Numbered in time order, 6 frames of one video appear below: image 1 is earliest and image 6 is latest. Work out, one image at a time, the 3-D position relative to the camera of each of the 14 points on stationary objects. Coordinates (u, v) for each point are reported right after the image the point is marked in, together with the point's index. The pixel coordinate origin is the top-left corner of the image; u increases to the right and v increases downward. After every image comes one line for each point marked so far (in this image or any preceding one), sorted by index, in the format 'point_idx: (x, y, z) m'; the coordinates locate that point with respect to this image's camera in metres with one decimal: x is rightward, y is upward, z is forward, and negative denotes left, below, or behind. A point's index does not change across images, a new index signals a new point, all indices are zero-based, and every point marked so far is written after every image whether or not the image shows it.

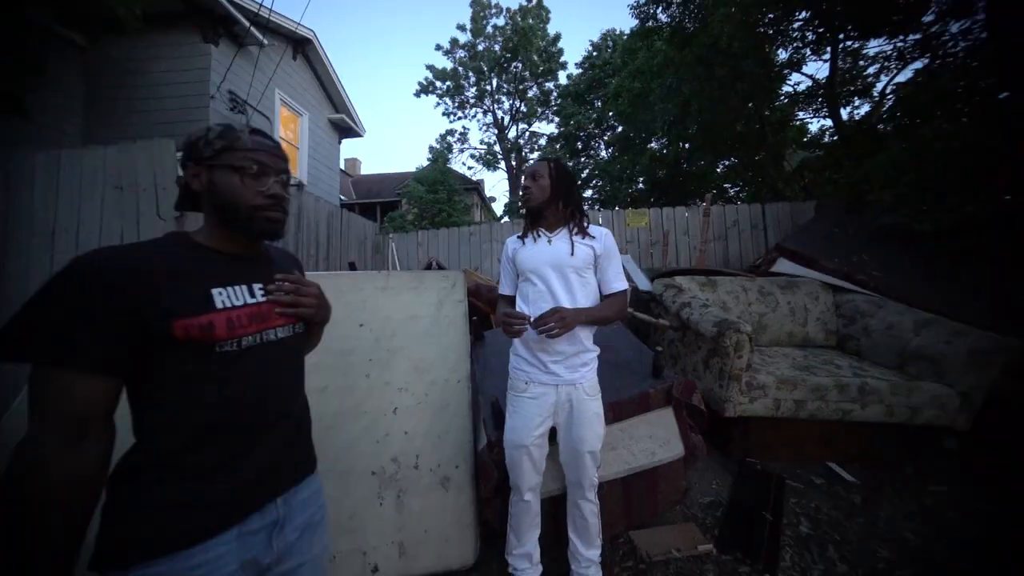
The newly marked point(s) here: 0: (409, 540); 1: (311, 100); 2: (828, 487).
0: (-0.7, -1.6, +2.0) m
1: (-7.1, +6.8, +11.1) m
2: (+2.6, -1.6, +2.5) m
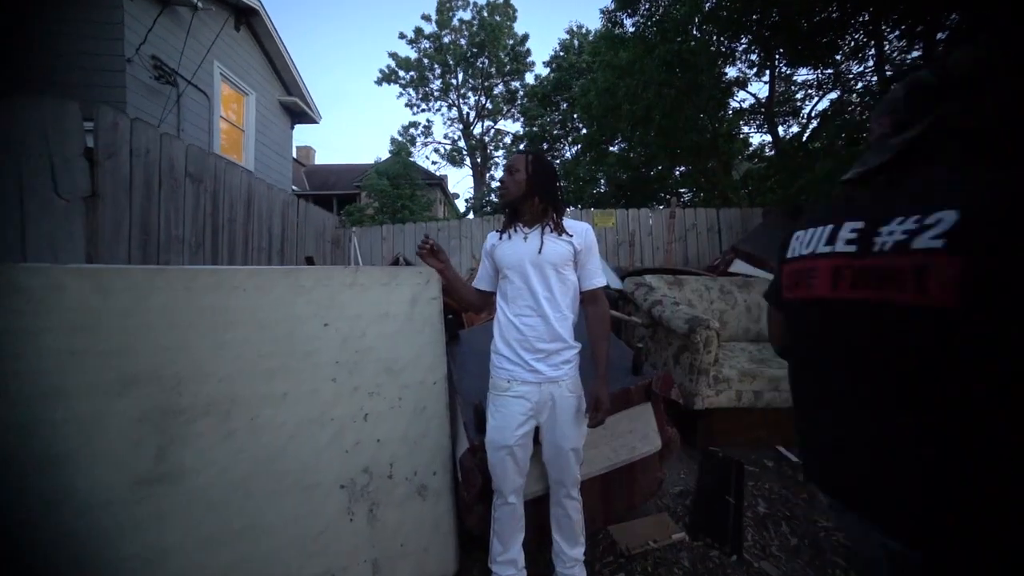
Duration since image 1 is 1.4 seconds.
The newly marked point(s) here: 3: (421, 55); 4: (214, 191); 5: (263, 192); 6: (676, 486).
0: (-0.8, -1.6, +1.9) m
1: (-8.2, +6.9, +10.1) m
2: (+2.4, -1.6, +2.7) m
3: (-5.2, +13.7, +18.3) m
4: (-3.1, +1.0, +3.2) m
5: (-3.1, +1.2, +3.9) m
6: (+1.4, -1.6, +2.6) m
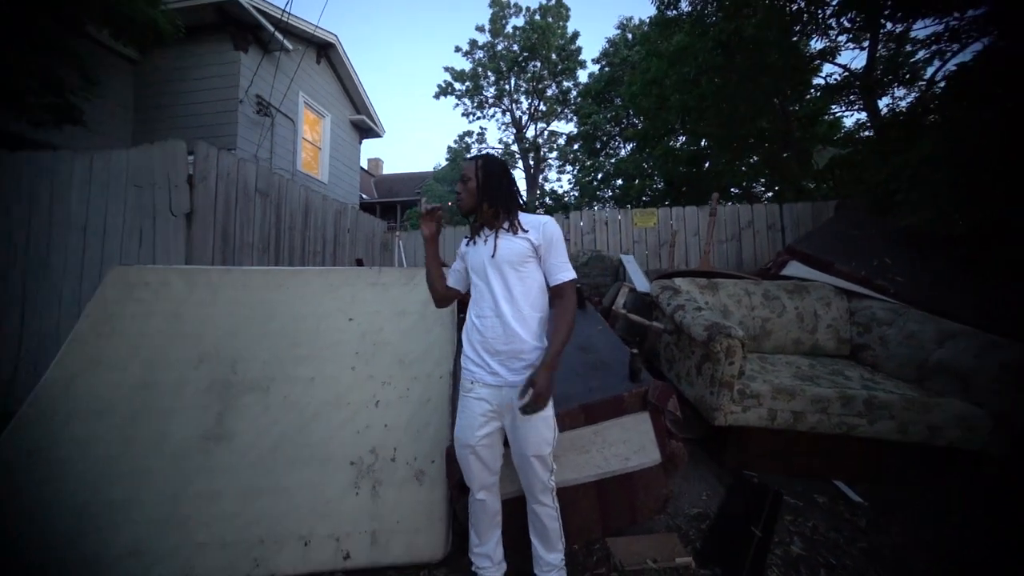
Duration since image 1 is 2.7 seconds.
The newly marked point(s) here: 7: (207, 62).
0: (-0.9, -1.6, +2.0) m
1: (-6.6, +7.0, +11.5) m
2: (+2.4, -1.6, +2.3) m
3: (-2.0, +13.7, +19.0) m
4: (-2.9, +1.0, +3.8) m
5: (-2.8, +1.2, +4.4) m
6: (+1.4, -1.7, +2.3) m
7: (-8.2, +6.1, +8.3) m
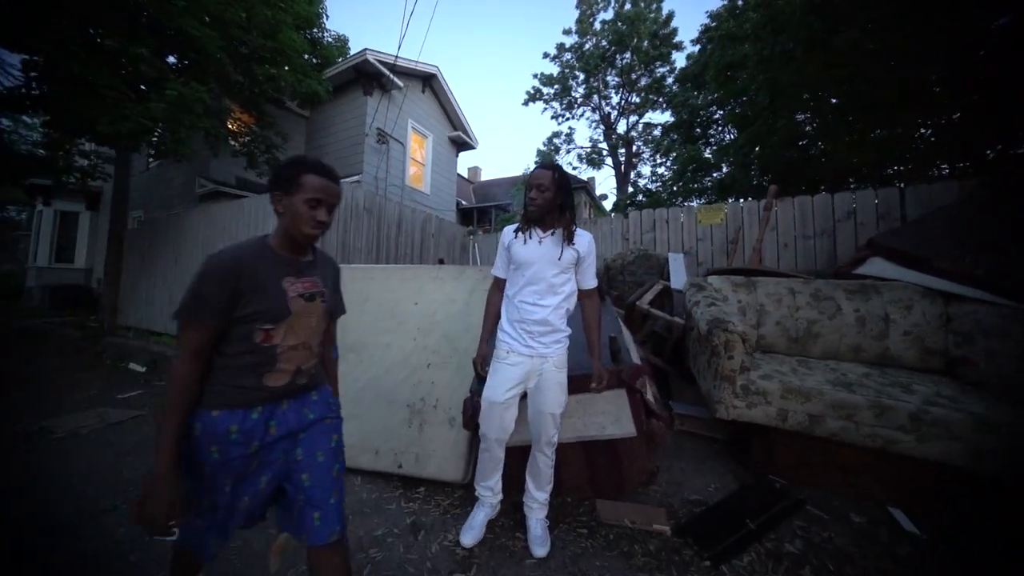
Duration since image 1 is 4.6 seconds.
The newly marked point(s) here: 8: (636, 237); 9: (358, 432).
0: (-0.8, -1.5, +2.8) m
1: (-3.4, +7.2, +13.5) m
2: (+2.4, -1.6, +2.1) m
3: (+3.3, +13.8, +19.3) m
4: (-2.2, +1.2, +5.0) m
5: (-1.9, +1.3, +5.7) m
6: (+1.4, -1.6, +2.5) m
7: (-5.8, +6.3, +10.9) m
8: (+2.1, +0.9, +5.4) m
9: (-1.5, -1.4, +3.0) m
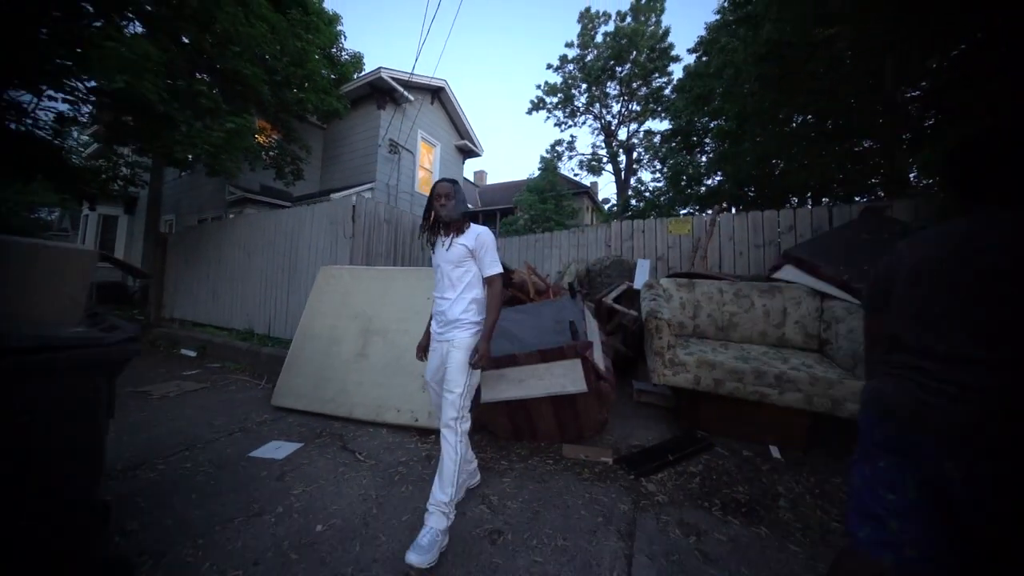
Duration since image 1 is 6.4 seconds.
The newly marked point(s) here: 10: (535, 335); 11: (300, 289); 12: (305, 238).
0: (-0.9, -1.5, +3.7) m
1: (-3.2, +7.2, +14.4) m
2: (+2.3, -1.6, +2.9) m
3: (+3.6, +13.7, +20.2) m
4: (-2.2, +1.2, +5.9) m
5: (-1.9, +1.4, +6.6) m
6: (+1.3, -1.6, +3.3) m
7: (-5.8, +6.4, +11.9) m
8: (+2.1, +0.9, +6.2) m
9: (-1.6, -1.4, +3.9) m
10: (+0.2, -0.5, +3.3) m
11: (-4.1, 0.0, +6.0) m
12: (-3.9, +1.0, +5.9) m
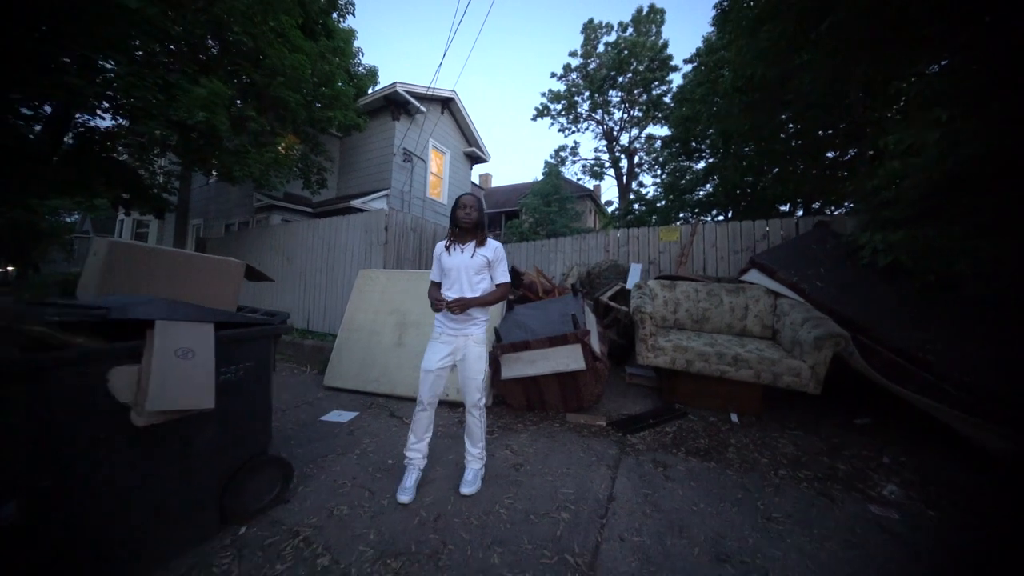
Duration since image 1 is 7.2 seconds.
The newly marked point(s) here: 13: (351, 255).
0: (-0.8, -1.5, +4.5) m
1: (-2.9, +7.2, +15.2) m
2: (+2.5, -1.6, +3.7) m
3: (+4.0, +13.7, +21.0) m
4: (-2.0, +1.2, +6.8) m
5: (-1.7, +1.4, +7.4) m
6: (+1.5, -1.6, +4.1) m
7: (-5.5, +6.3, +12.8) m
8: (+2.3, +0.9, +7.0) m
9: (-1.4, -1.4, +4.7) m
10: (+0.4, -0.5, +4.1) m
11: (-3.9, 0.0, +6.8) m
12: (-3.7, +1.0, +6.7) m
13: (-3.4, +0.7, +6.6) m
